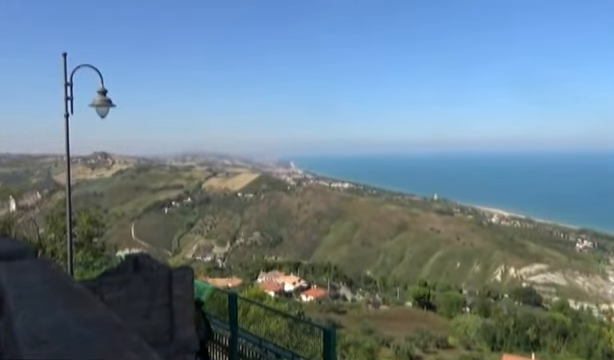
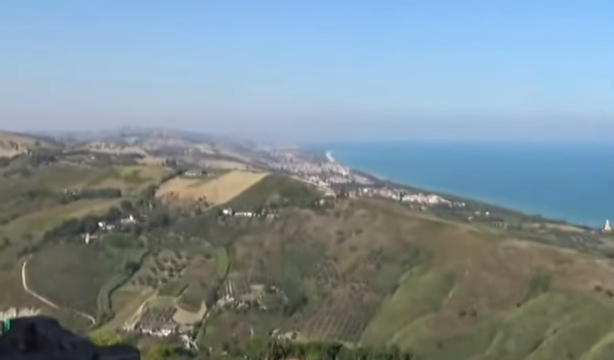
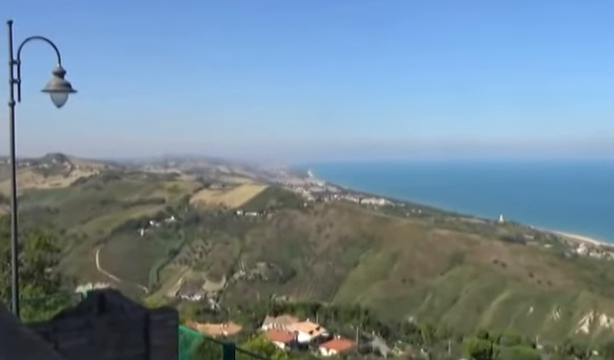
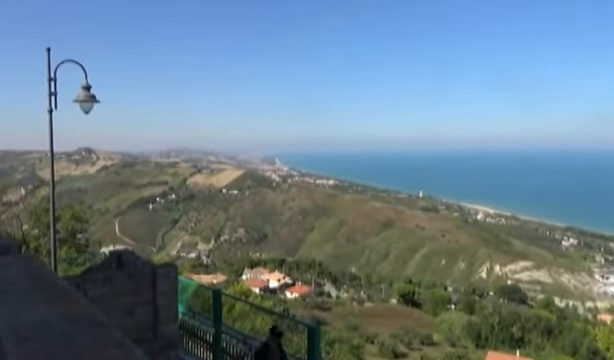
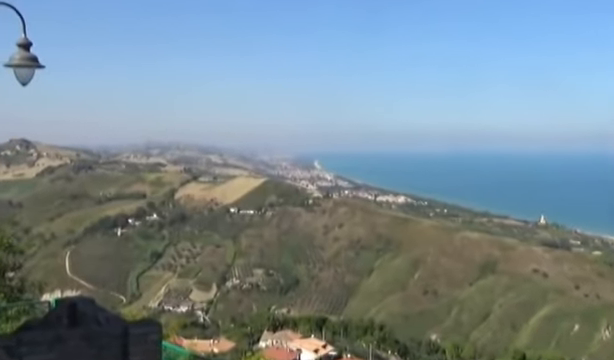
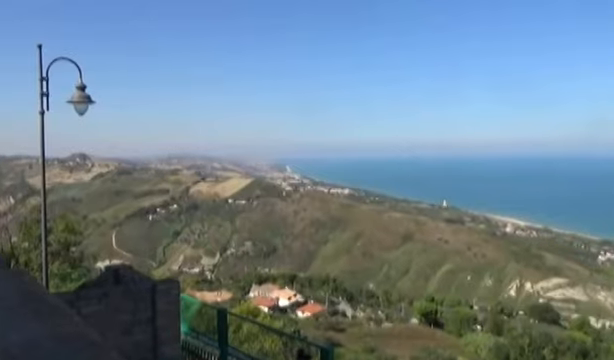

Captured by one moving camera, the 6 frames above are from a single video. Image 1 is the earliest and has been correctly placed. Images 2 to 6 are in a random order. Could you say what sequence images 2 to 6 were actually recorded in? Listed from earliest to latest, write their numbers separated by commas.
4, 6, 3, 5, 2
